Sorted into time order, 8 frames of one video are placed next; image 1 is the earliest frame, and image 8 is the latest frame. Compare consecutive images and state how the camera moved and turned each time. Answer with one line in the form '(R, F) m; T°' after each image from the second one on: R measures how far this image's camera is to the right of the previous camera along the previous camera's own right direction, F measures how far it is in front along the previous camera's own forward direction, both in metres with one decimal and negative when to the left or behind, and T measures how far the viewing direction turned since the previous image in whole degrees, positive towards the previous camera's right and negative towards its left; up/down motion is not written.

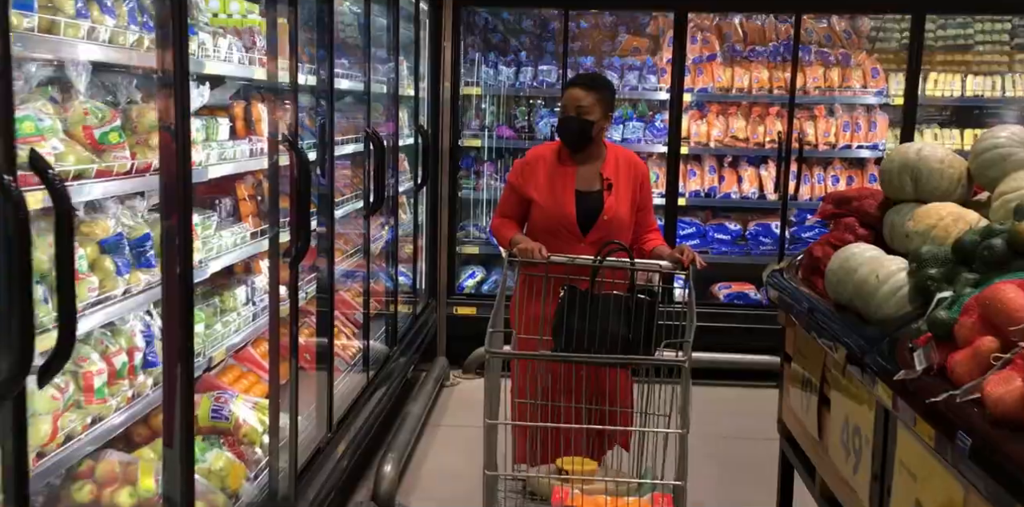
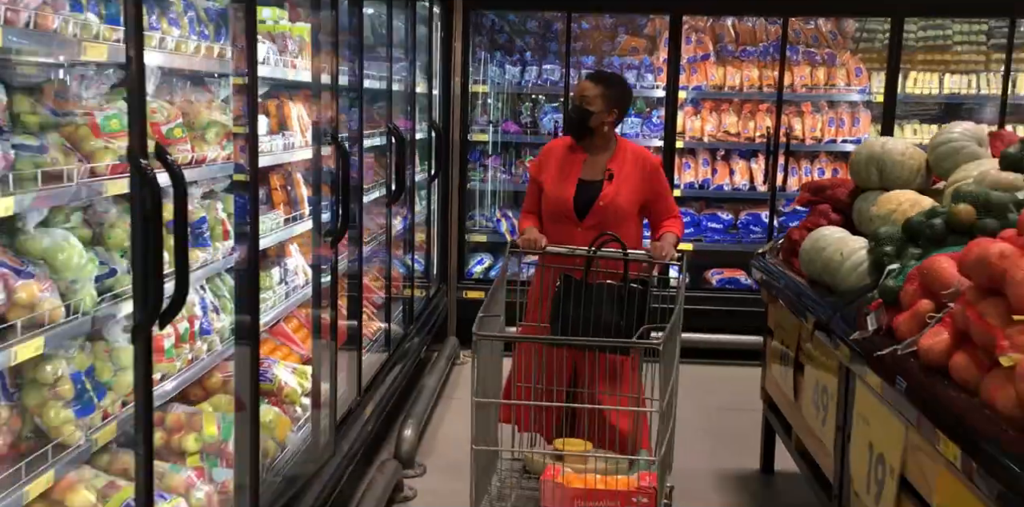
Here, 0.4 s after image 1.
(0.0, -0.3) m; 0°
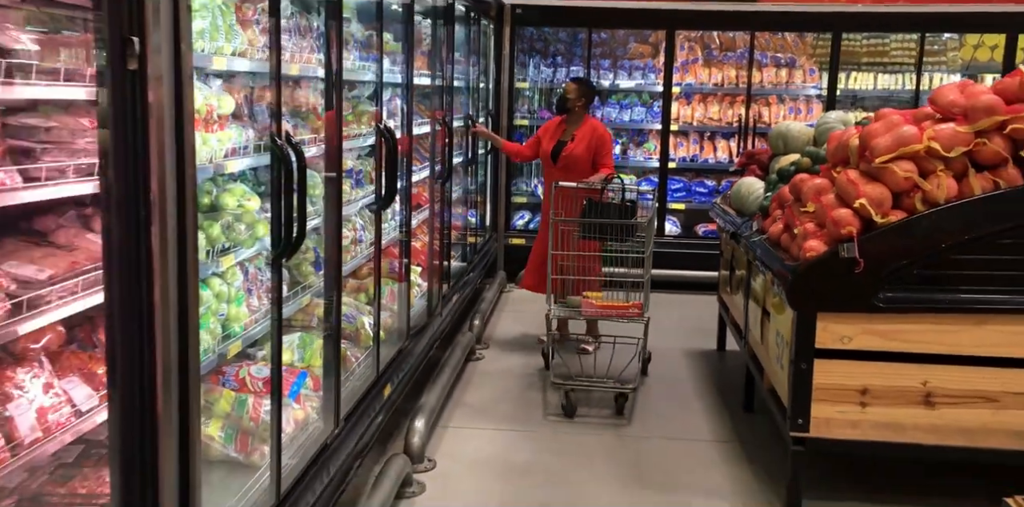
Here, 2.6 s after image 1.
(0.0, -1.7) m; -2°
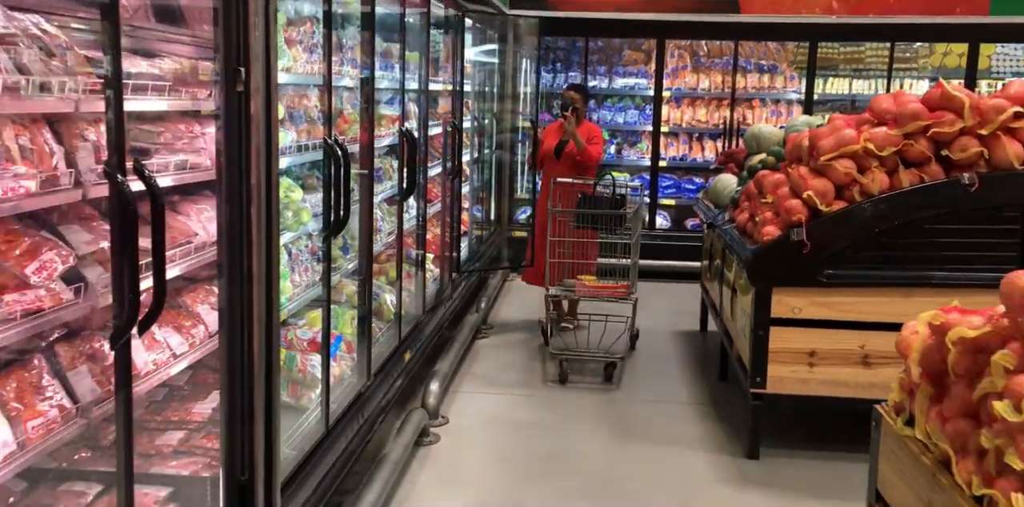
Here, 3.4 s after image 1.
(0.0, -0.6) m; 0°
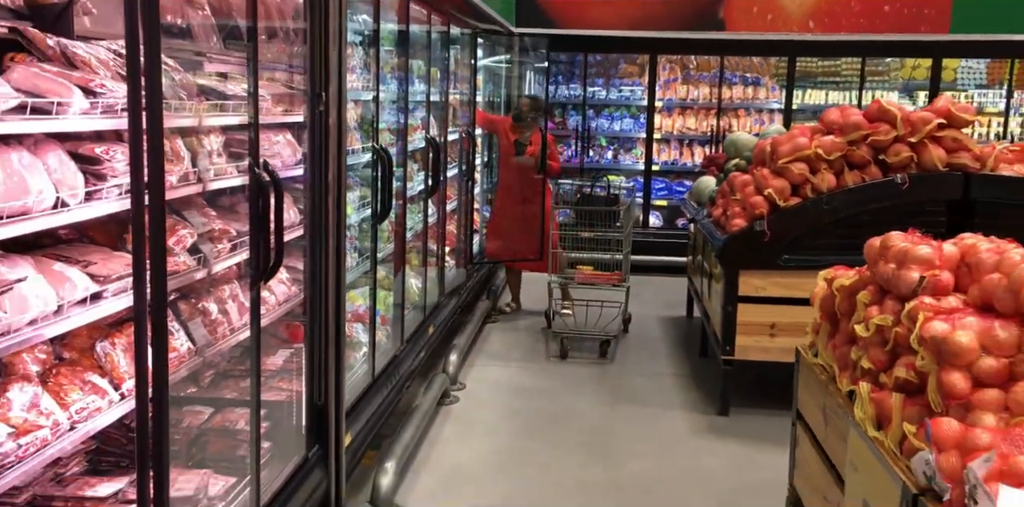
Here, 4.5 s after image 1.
(0.0, -0.7) m; 0°
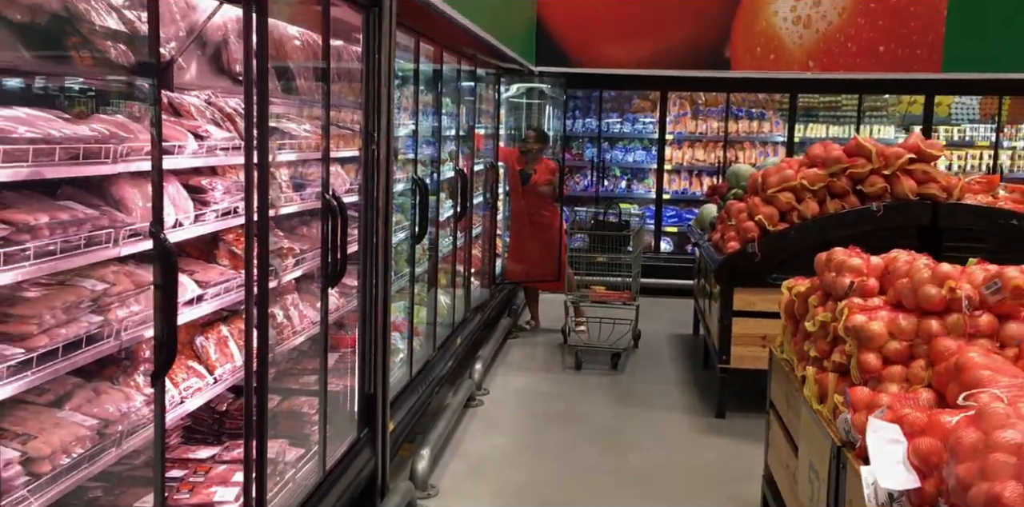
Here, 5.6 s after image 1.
(0.0, -0.5) m; -1°
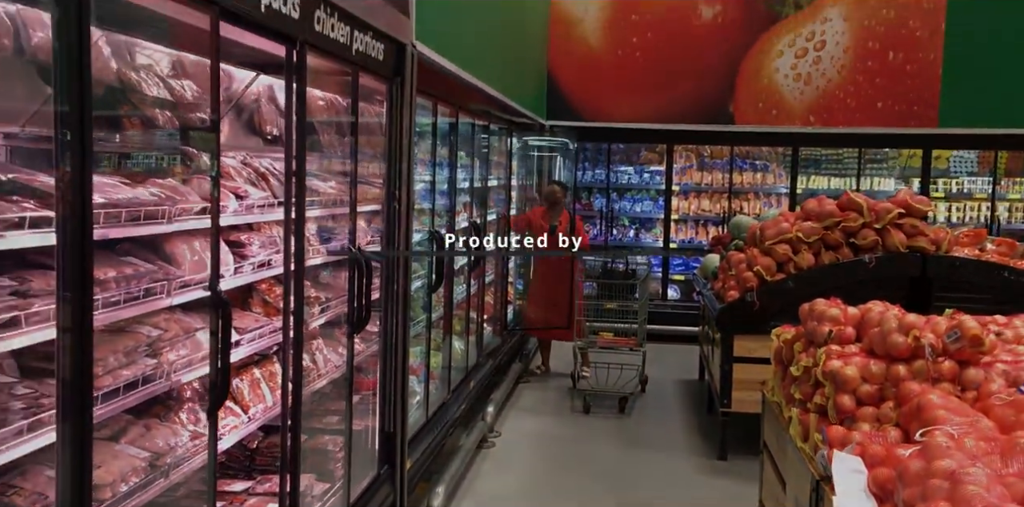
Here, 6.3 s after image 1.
(0.0, -0.3) m; -1°
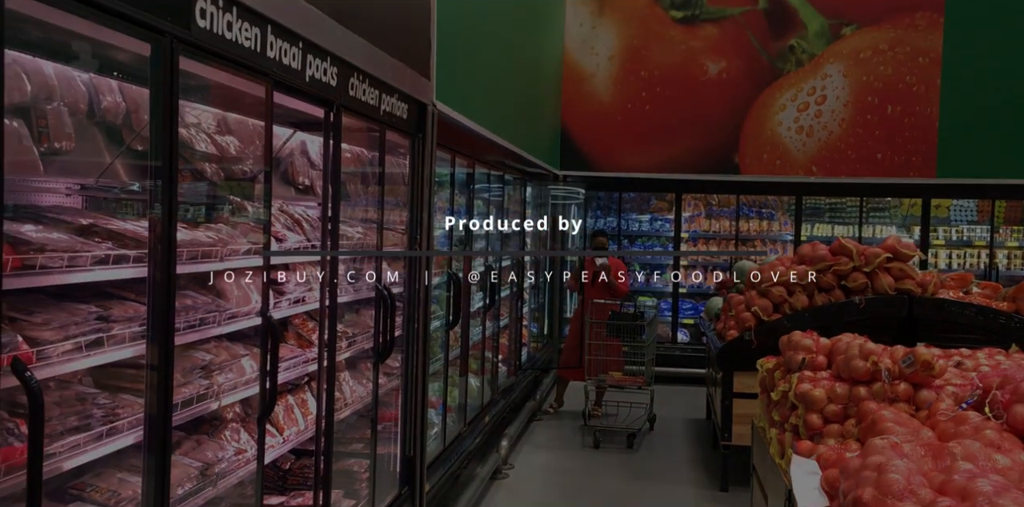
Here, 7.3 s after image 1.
(0.0, -0.4) m; -1°
